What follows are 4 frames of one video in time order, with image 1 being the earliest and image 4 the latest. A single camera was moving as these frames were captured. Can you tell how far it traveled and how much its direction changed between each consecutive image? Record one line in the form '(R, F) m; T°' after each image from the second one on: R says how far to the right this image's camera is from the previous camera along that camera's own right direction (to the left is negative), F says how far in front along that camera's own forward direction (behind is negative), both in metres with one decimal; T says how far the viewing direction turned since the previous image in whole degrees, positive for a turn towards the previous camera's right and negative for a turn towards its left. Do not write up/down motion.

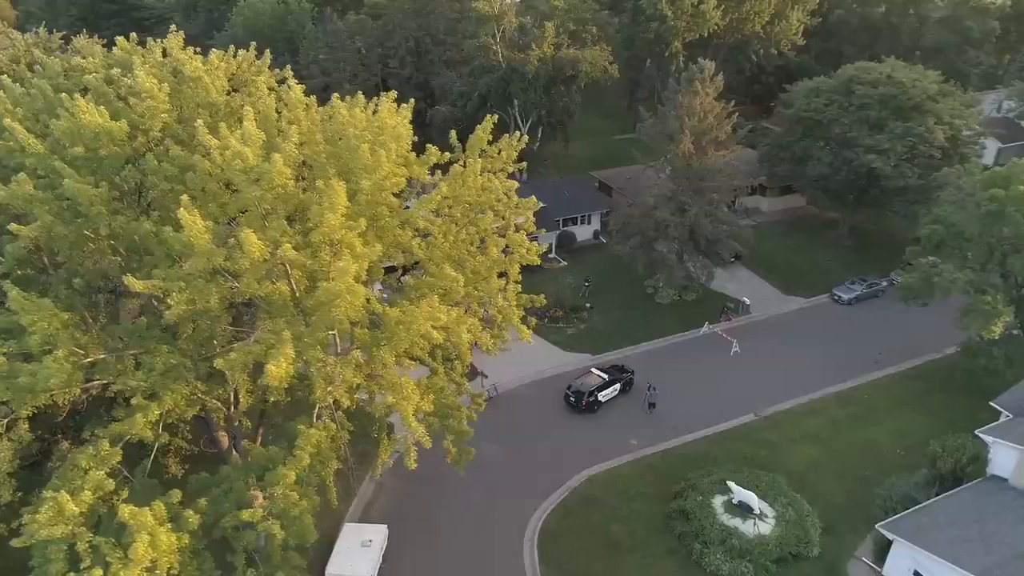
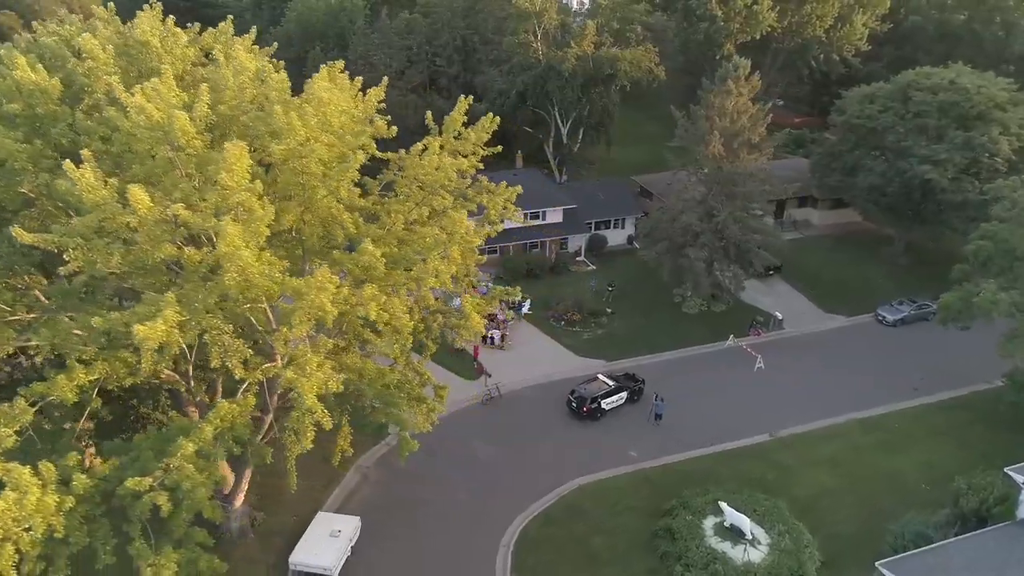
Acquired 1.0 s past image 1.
(+2.8, +1.1) m; -6°
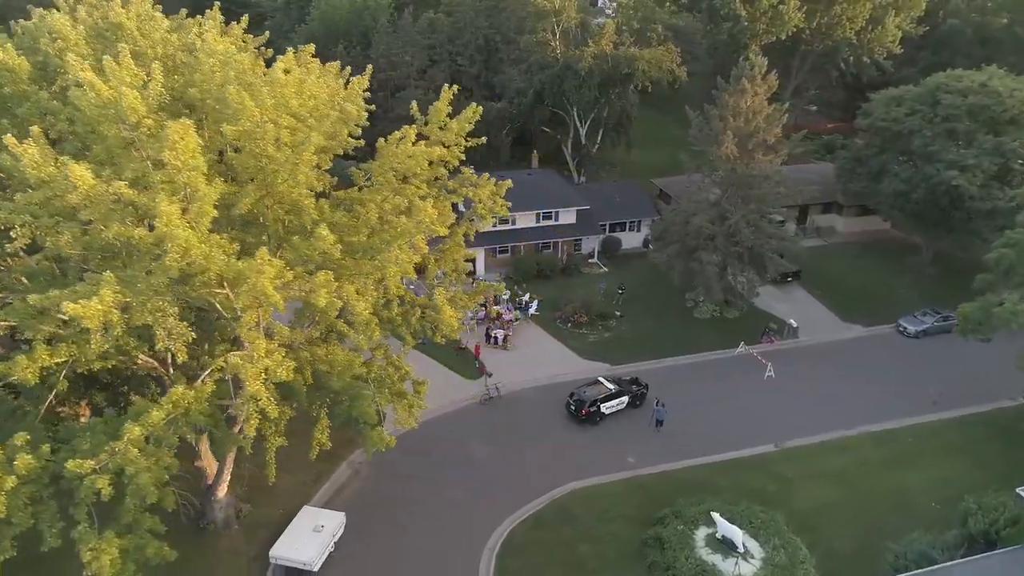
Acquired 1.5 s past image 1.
(+1.4, +0.5) m; -3°
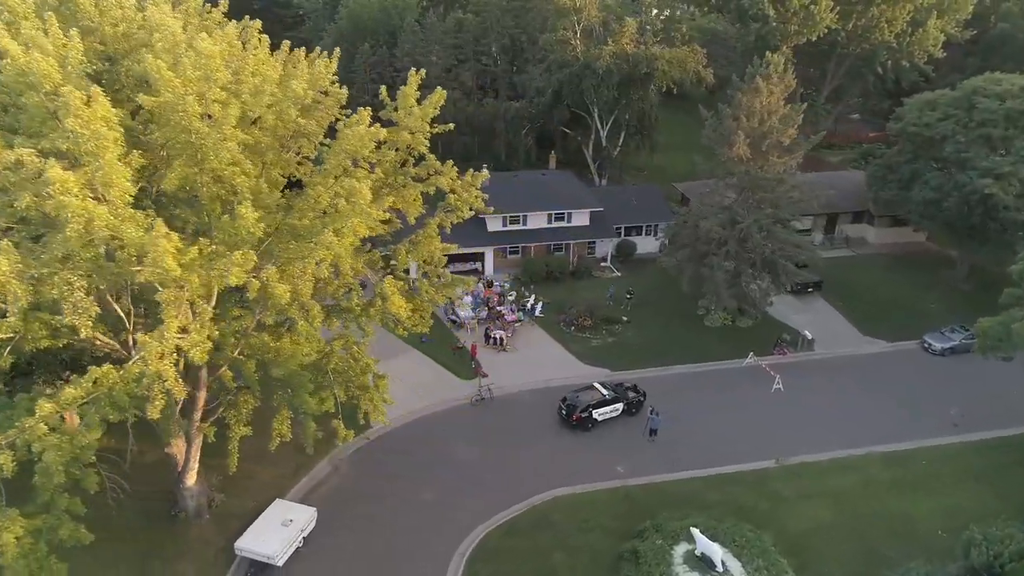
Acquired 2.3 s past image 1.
(+2.1, +0.8) m; -4°
